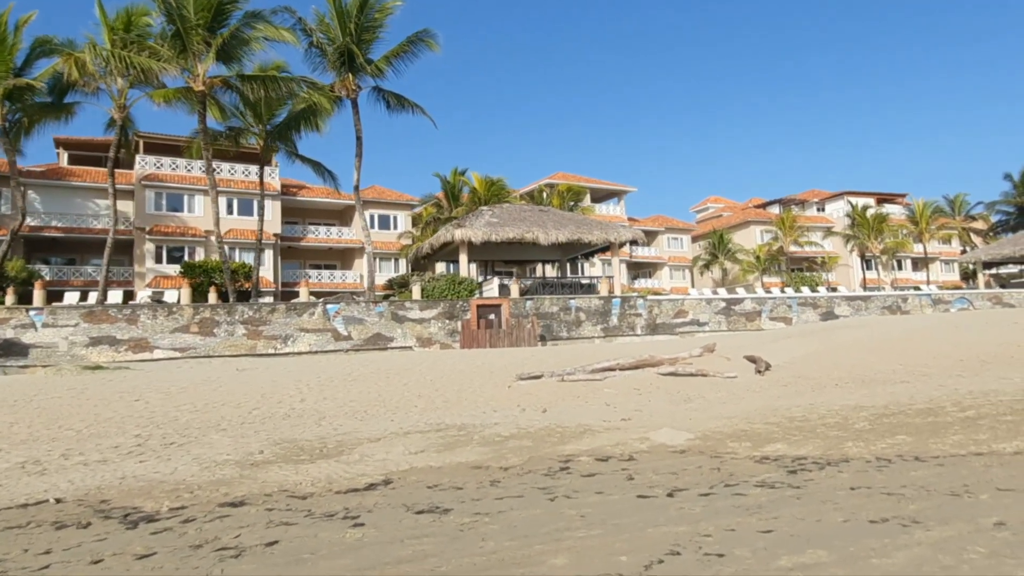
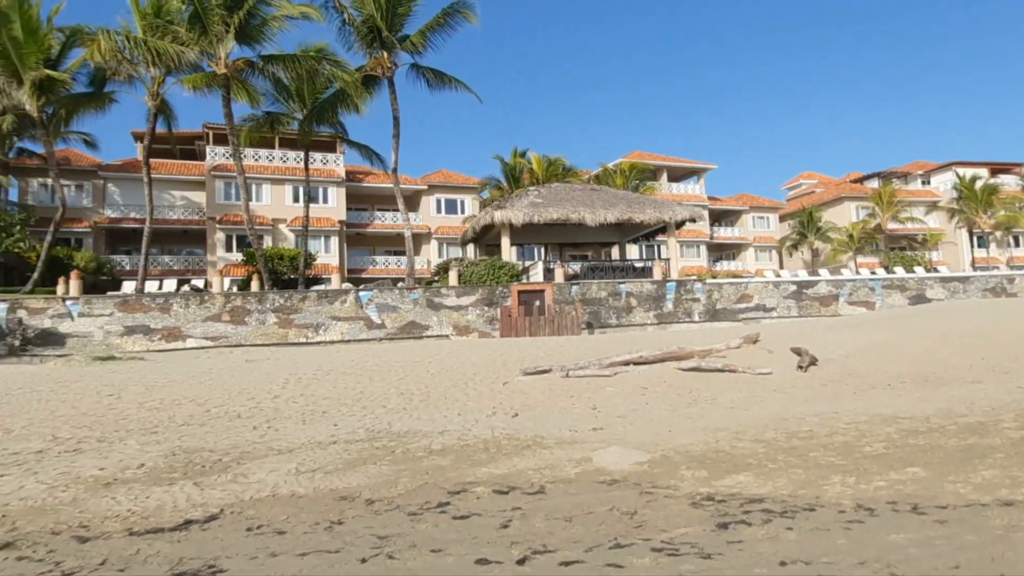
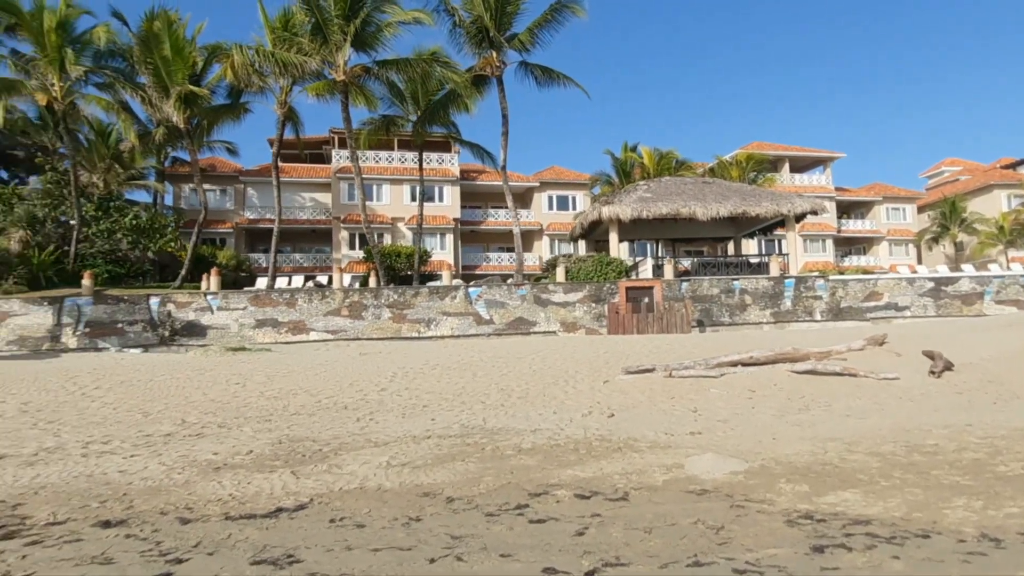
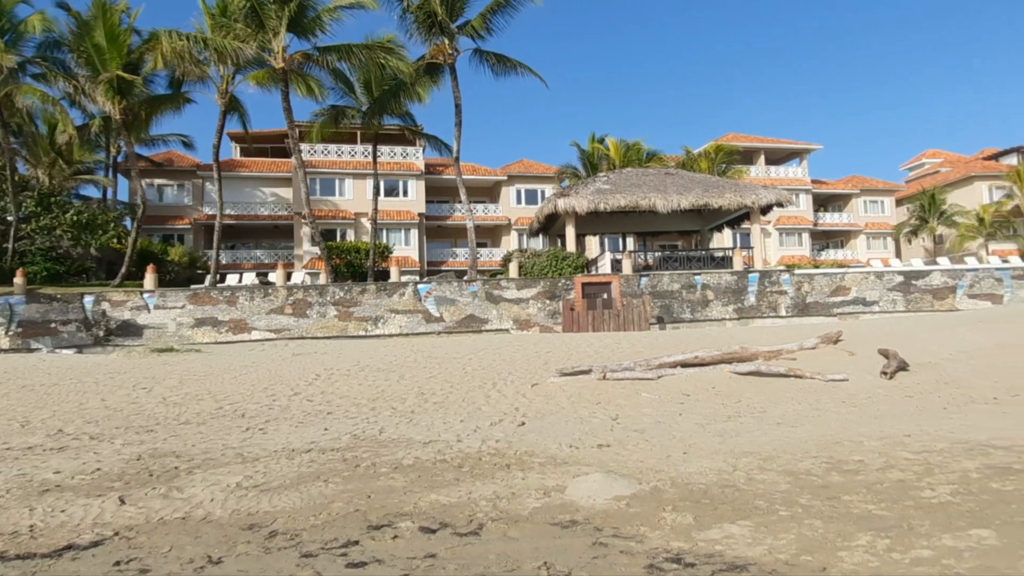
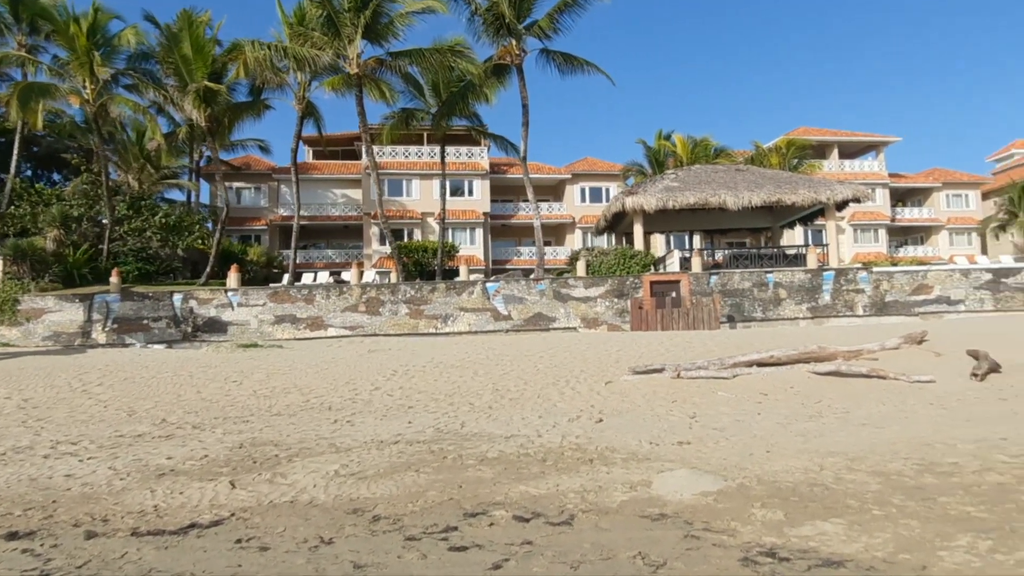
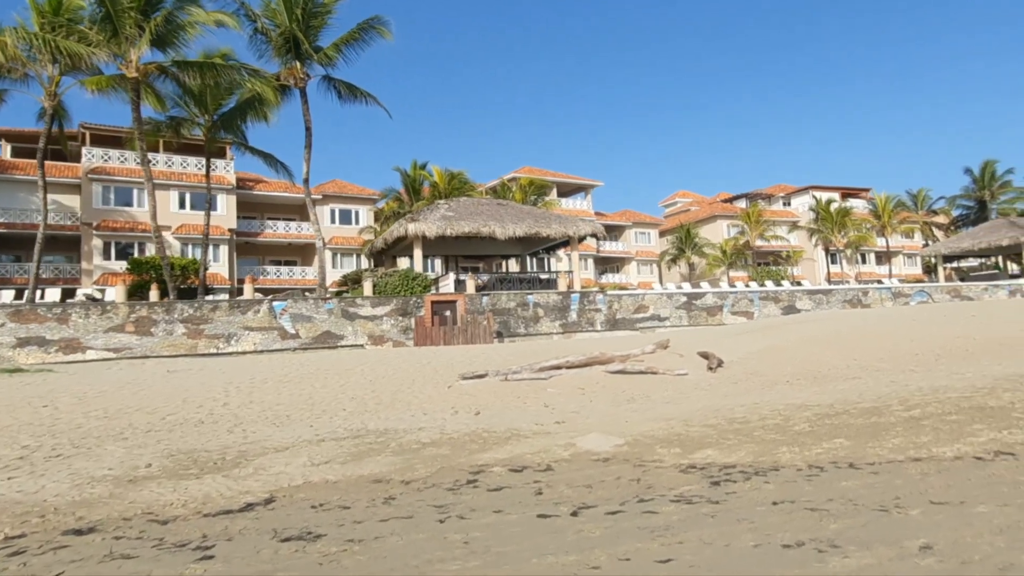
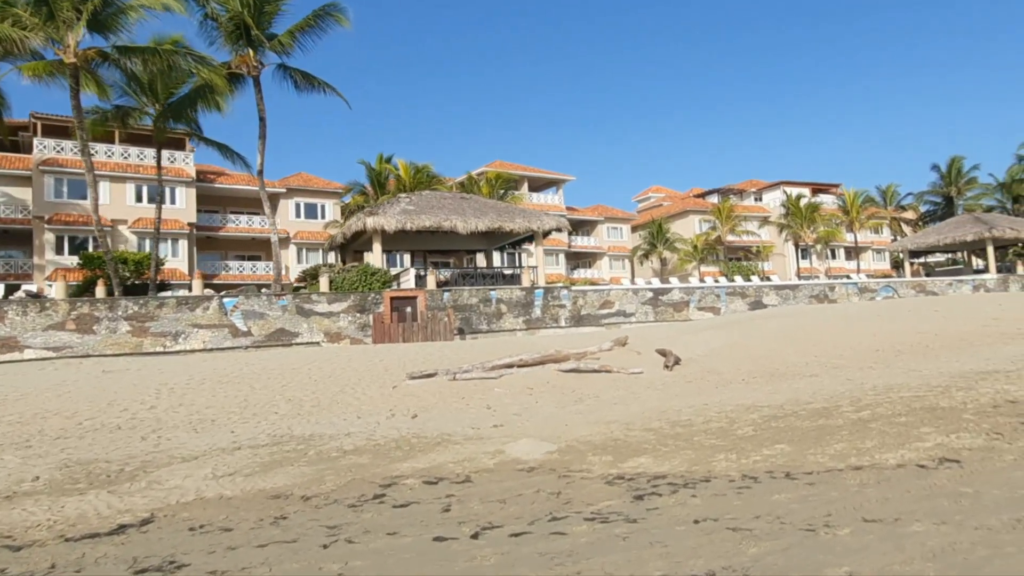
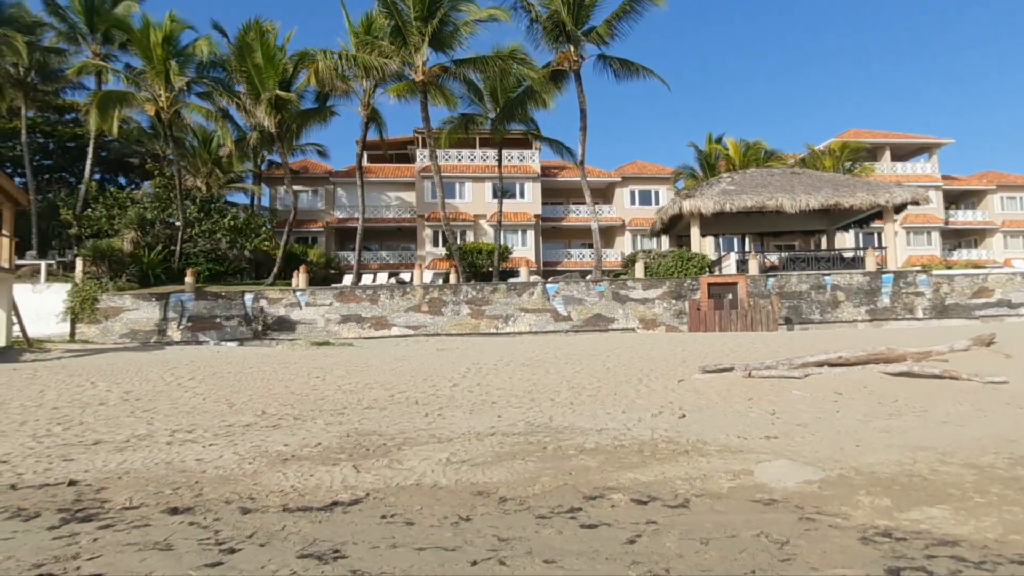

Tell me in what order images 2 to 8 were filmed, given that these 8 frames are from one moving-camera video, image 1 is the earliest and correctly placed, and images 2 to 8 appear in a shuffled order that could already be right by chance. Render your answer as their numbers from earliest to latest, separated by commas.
6, 7, 2, 3, 8, 5, 4
